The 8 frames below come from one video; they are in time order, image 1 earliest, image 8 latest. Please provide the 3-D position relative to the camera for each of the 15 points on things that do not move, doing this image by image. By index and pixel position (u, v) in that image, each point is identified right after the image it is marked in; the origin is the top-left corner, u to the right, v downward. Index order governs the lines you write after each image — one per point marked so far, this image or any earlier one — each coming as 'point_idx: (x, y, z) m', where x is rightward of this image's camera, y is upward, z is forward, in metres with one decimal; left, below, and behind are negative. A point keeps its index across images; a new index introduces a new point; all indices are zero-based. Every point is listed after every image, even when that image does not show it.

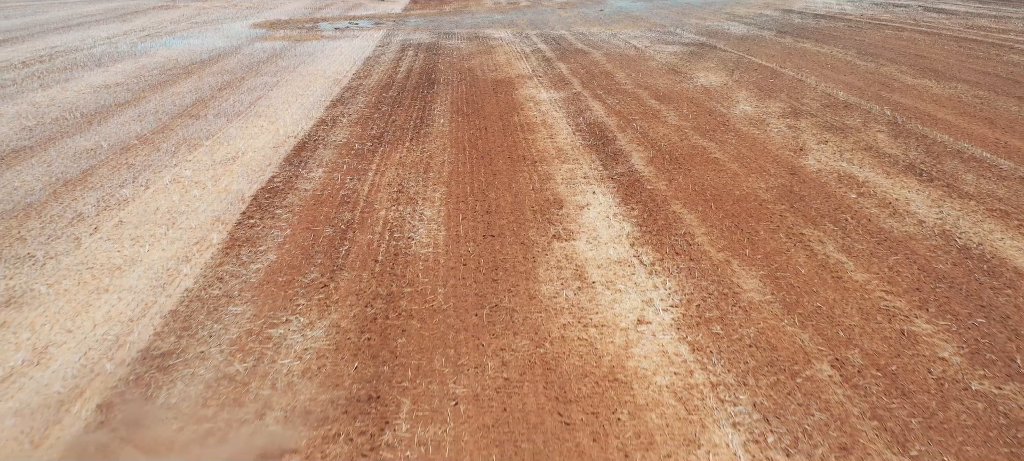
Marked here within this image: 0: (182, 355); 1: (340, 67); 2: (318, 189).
0: (-2.6, -1.0, +6.0) m
1: (-4.4, +4.2, +19.0) m
2: (-2.6, +0.6, +9.9) m
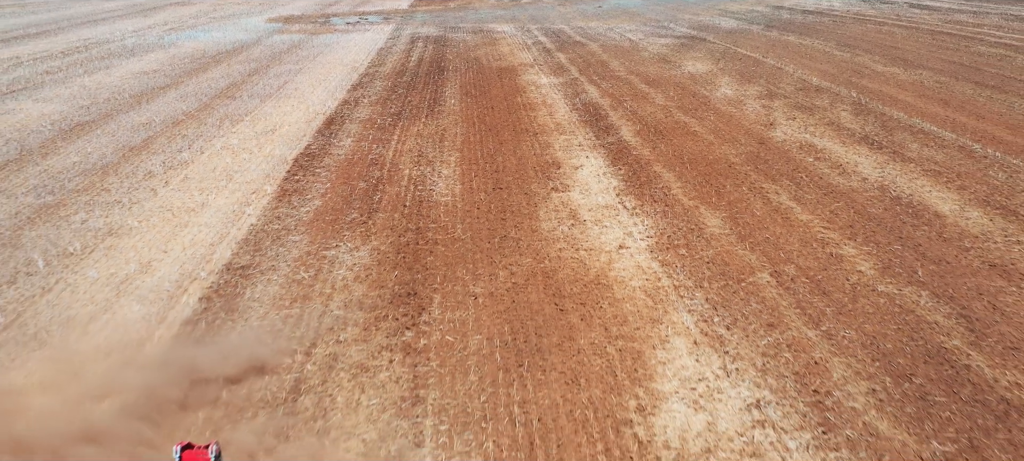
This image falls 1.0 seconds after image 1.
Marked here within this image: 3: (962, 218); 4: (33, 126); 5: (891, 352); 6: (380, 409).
0: (-2.6, -0.4, +7.5) m
1: (-4.3, +4.9, +20.6) m
2: (-2.5, +1.2, +11.4) m
3: (+5.5, +0.1, +9.0) m
4: (-8.3, +1.8, +12.8) m
5: (+3.2, -1.0, +6.1) m
6: (-0.9, -1.3, +5.3) m
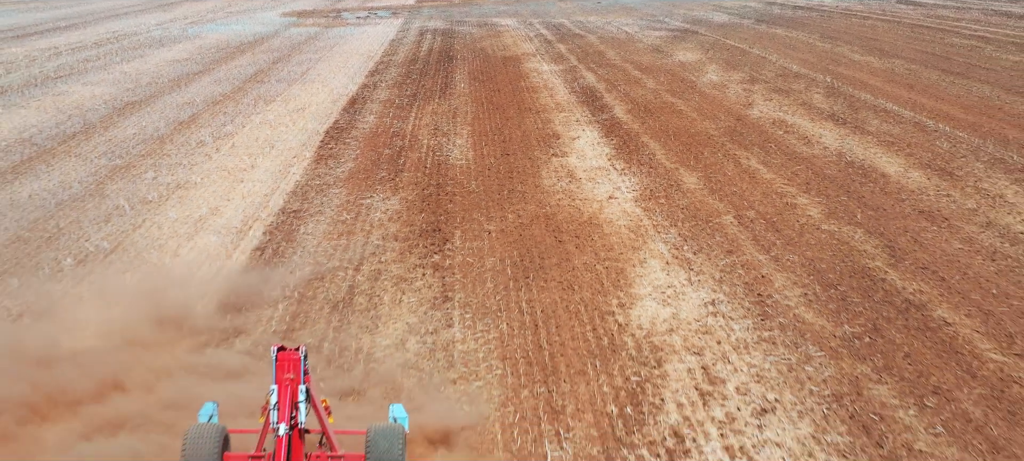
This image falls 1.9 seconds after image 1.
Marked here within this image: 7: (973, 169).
0: (-2.5, +0.2, +9.0) m
1: (-4.2, +5.5, +22.1) m
2: (-2.4, +1.8, +12.9) m
3: (+5.6, +0.7, +10.5) m
4: (-8.2, +2.5, +14.3) m
5: (+3.2, -0.4, +7.6) m
6: (-0.9, -0.7, +6.8) m
7: (+6.8, +0.9, +11.0) m
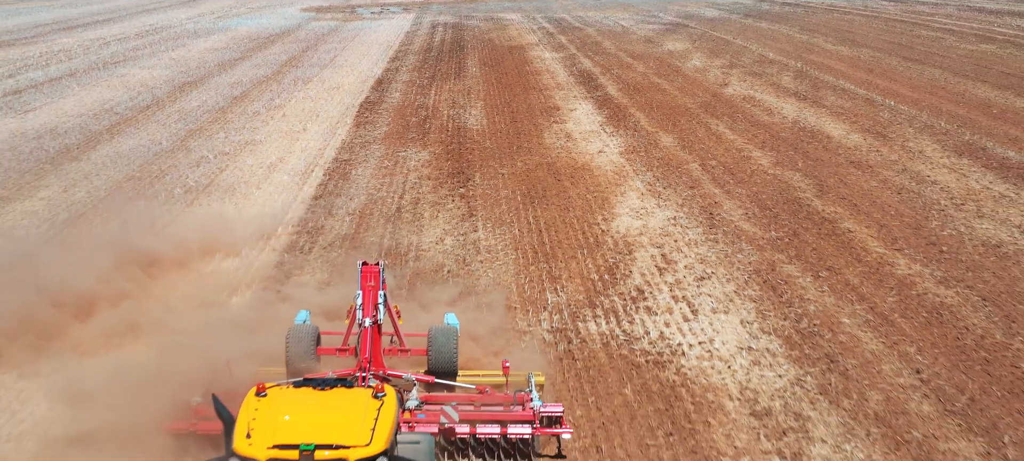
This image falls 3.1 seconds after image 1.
0: (-2.3, +1.1, +11.2) m
1: (-4.1, +6.3, +24.3) m
2: (-2.3, +2.6, +15.1) m
3: (+5.7, +1.6, +12.6) m
4: (-8.0, +3.3, +16.5) m
5: (+3.4, +0.4, +9.8) m
6: (-0.7, +0.1, +9.0) m
7: (+7.0, +1.7, +13.1) m
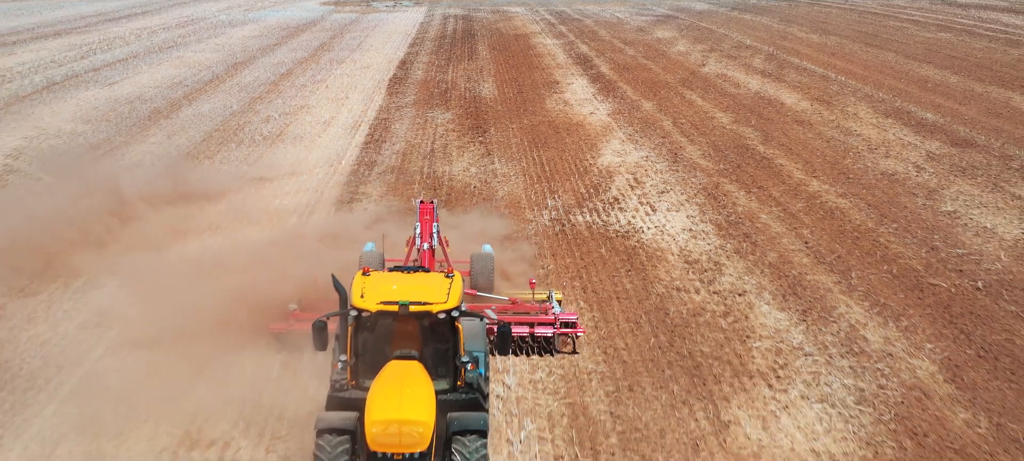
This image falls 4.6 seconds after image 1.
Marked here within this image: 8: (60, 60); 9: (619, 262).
0: (-2.2, +2.1, +13.8) m
1: (-3.9, +7.4, +26.9) m
2: (-2.1, +3.7, +17.7) m
3: (+5.8, +2.6, +15.2) m
4: (-7.9, +4.3, +19.1) m
5: (+3.5, +1.4, +12.4) m
6: (-0.6, +1.2, +11.6) m
7: (+7.1, +2.8, +15.7) m
8: (-12.1, +4.6, +19.8) m
9: (+1.2, -0.3, +8.0) m
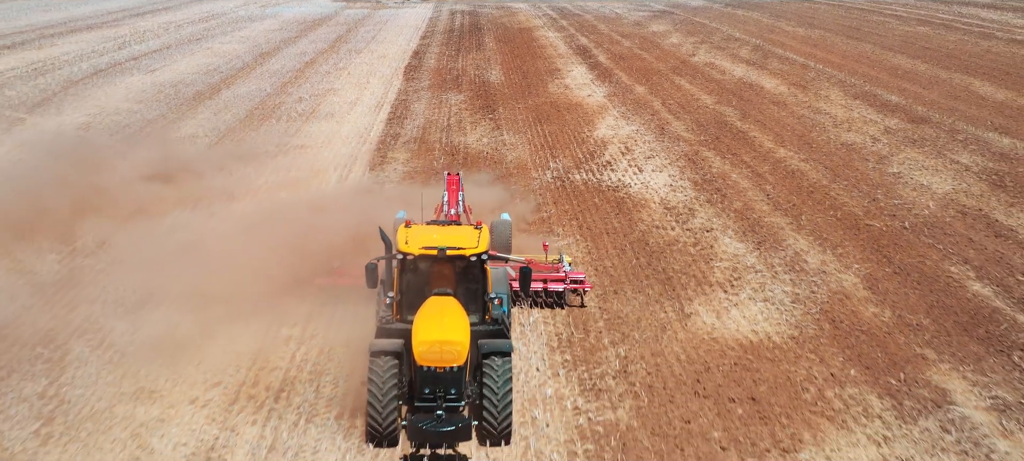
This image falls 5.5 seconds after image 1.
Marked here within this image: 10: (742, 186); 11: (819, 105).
0: (-2.1, +2.7, +15.5) m
1: (-3.8, +8.1, +28.5) m
2: (-2.0, +4.3, +19.4) m
3: (+6.0, +3.2, +16.9) m
4: (-7.8, +5.0, +20.8) m
5: (+3.6, +2.1, +14.0) m
6: (-0.5, +1.8, +13.2) m
7: (+7.2, +3.4, +17.3) m
8: (-11.9, +5.2, +21.4) m
9: (+1.3, +0.3, +9.6) m
10: (+3.3, +0.6, +10.5) m
11: (+6.4, +2.6, +15.5) m
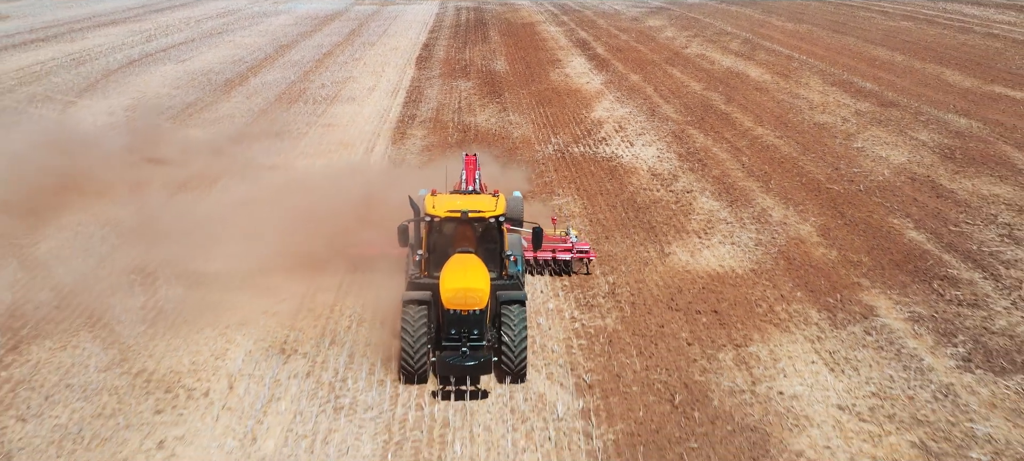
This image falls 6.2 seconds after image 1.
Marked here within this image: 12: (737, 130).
0: (-2.0, +3.3, +16.9) m
1: (-3.6, +8.6, +29.9) m
2: (-1.9, +4.9, +20.8) m
3: (+6.1, +3.8, +18.2) m
4: (-7.6, +5.6, +22.2) m
5: (+3.7, +2.6, +15.4) m
6: (-0.4, +2.4, +14.6) m
7: (+7.3, +4.0, +18.7) m
8: (-11.8, +5.8, +22.8) m
9: (+1.4, +0.8, +11.0) m
10: (+3.4, +1.2, +11.9) m
11: (+6.5, +3.2, +16.8) m
12: (+4.1, +1.8, +13.5) m
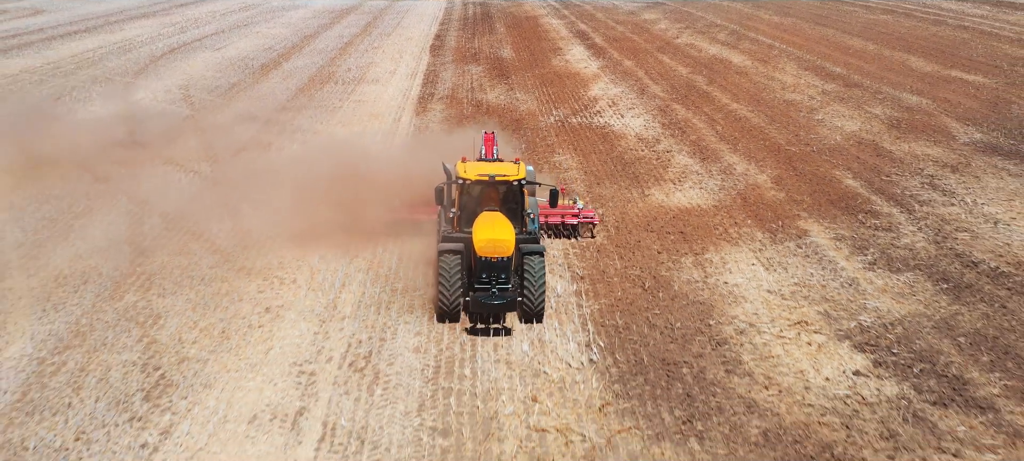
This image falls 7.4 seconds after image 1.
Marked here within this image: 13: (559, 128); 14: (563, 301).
0: (-1.8, +4.1, +18.9) m
1: (-3.4, +9.5, +31.9) m
2: (-1.7, +5.7, +22.7) m
3: (+6.2, +4.6, +20.2) m
4: (-7.5, +6.4, +24.2) m
5: (+3.9, +3.4, +17.4) m
6: (-0.2, +3.1, +16.6) m
7: (+7.5, +4.8, +20.7) m
8: (-11.7, +6.6, +24.8) m
9: (+1.5, +1.6, +13.0) m
10: (+3.5, +2.0, +13.9) m
11: (+6.7, +4.0, +18.8) m
12: (+4.2, +2.6, +15.4) m
13: (+0.9, +1.9, +13.9) m
14: (+0.5, -0.7, +7.6) m
